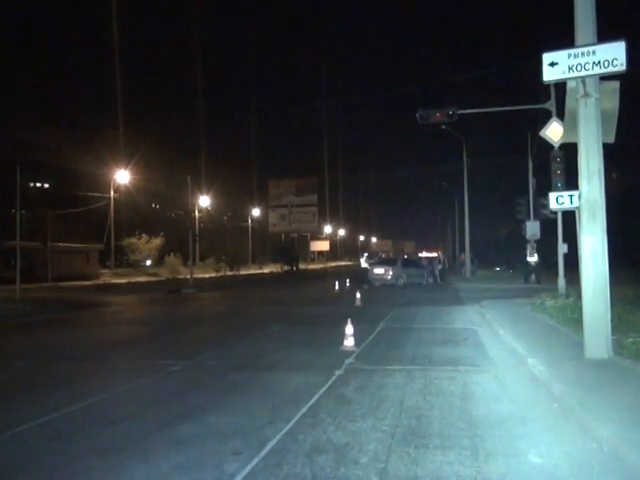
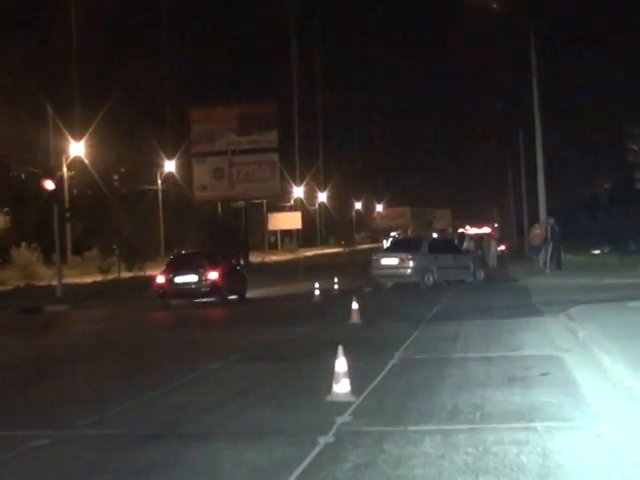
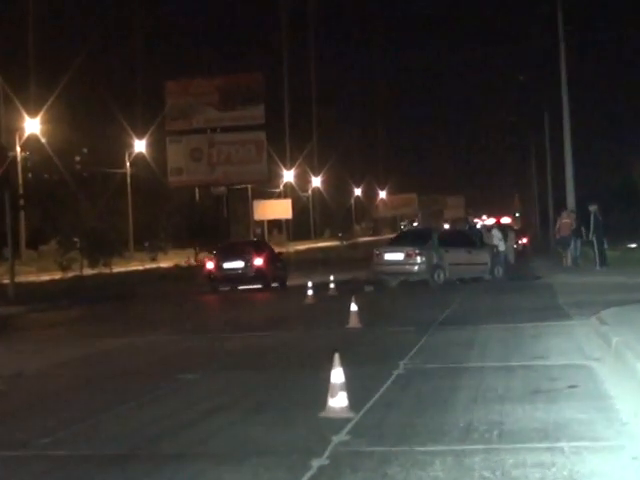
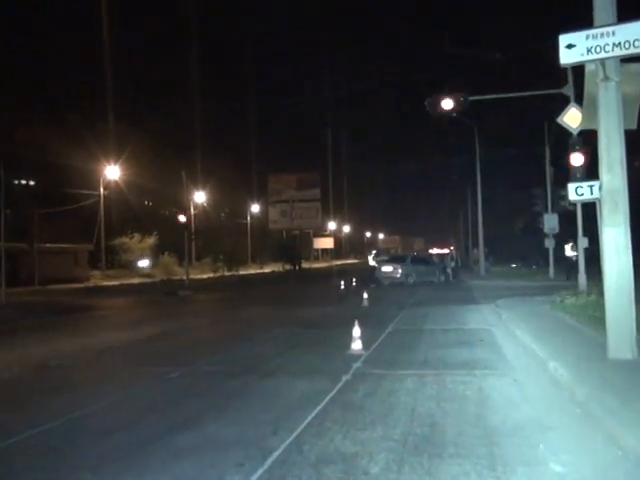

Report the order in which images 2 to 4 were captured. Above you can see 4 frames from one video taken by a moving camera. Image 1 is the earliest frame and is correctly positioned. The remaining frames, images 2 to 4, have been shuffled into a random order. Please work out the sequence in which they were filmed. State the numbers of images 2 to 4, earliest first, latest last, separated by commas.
4, 2, 3
